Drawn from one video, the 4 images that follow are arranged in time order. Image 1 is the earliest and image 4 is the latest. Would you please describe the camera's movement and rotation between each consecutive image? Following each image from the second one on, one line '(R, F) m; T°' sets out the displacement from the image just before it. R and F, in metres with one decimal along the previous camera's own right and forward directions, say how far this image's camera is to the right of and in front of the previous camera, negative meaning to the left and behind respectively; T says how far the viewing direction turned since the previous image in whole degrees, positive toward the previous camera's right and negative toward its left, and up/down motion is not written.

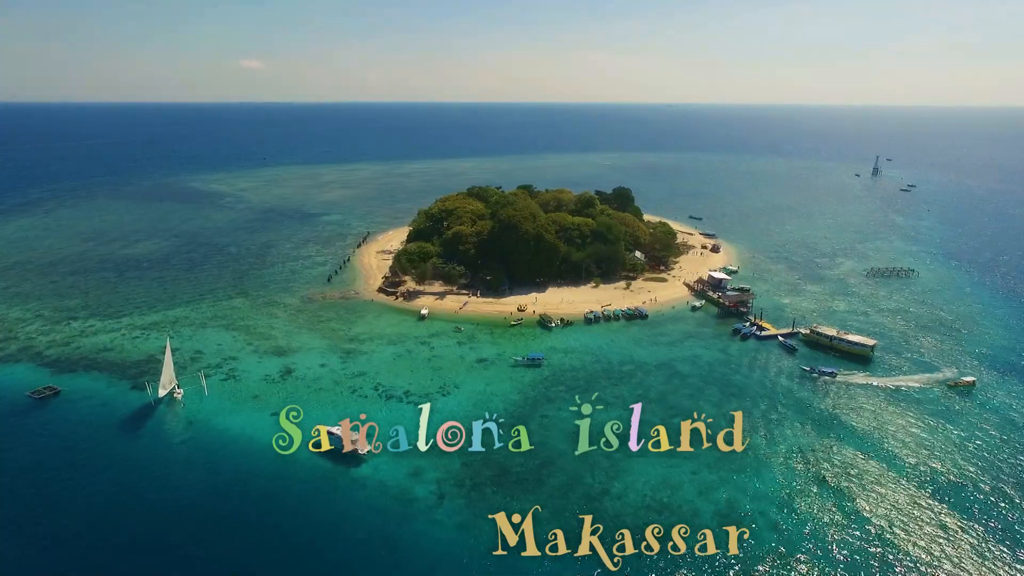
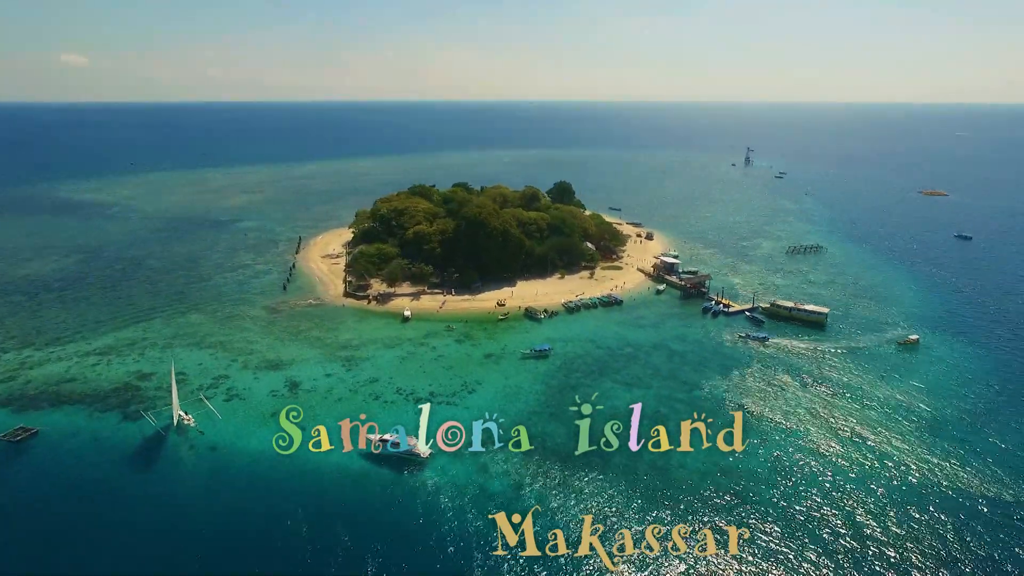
(-9.7, +0.7) m; +10°
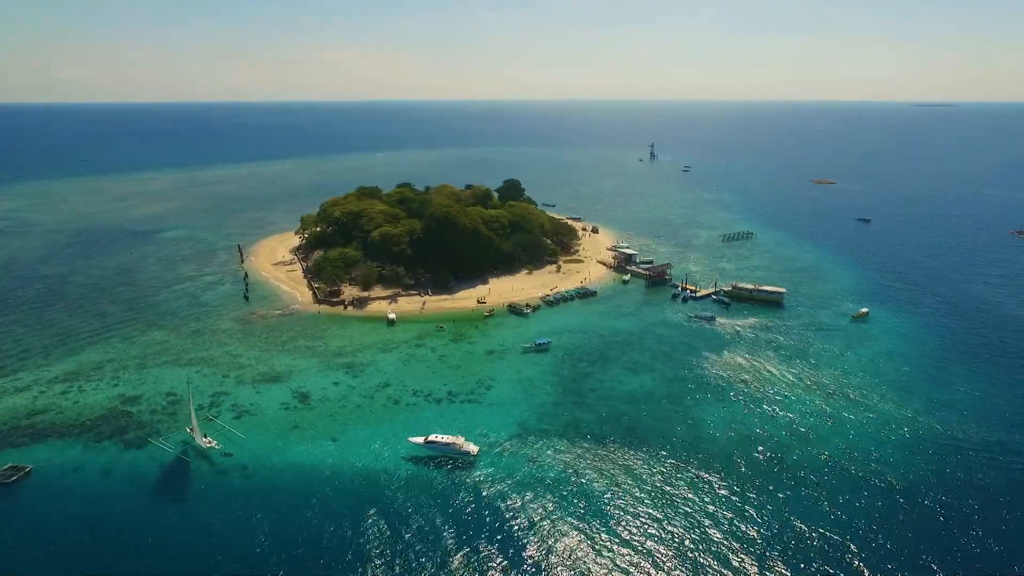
(-7.6, -0.1) m; +8°
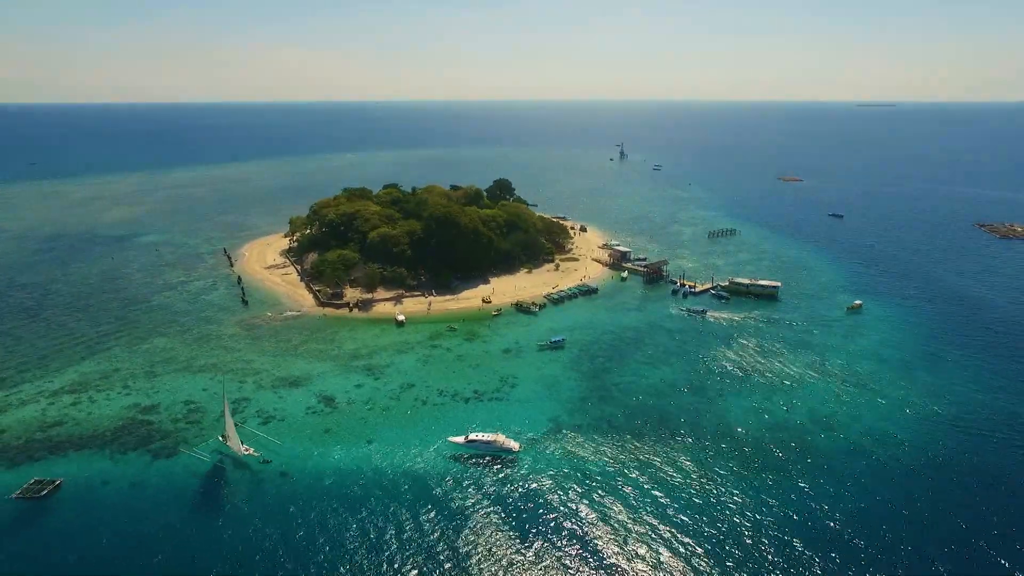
(-4.3, -0.2) m; +3°
